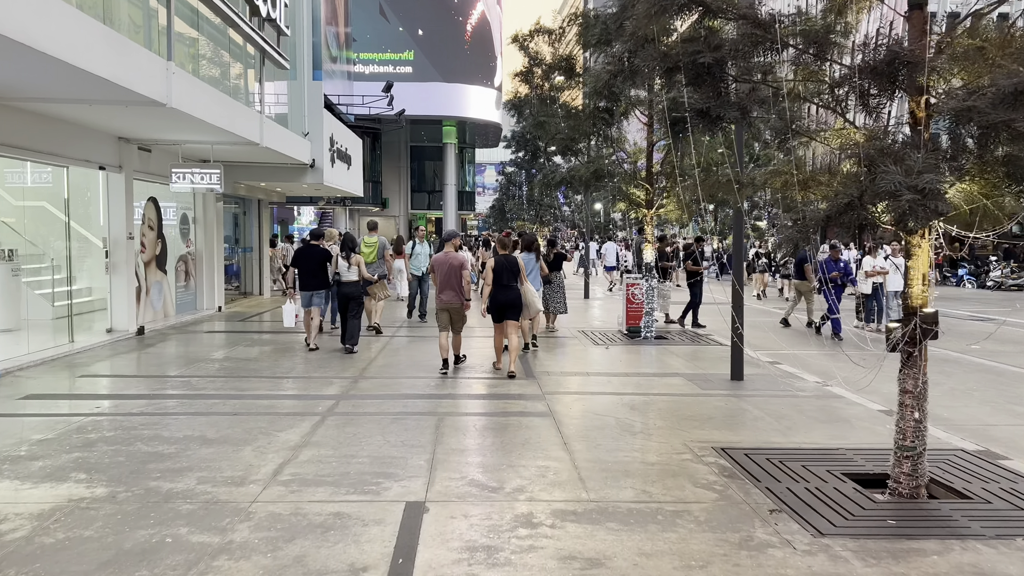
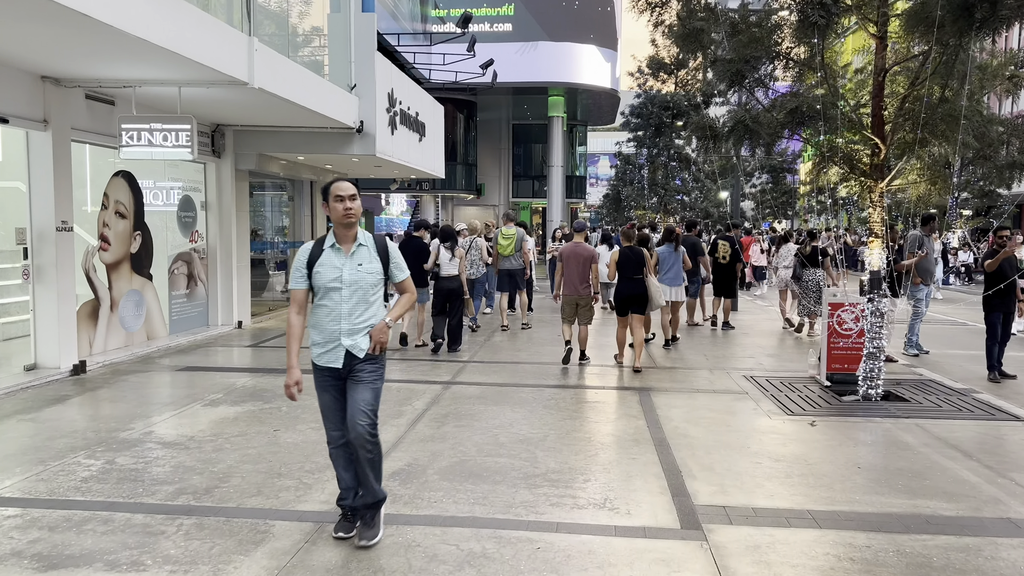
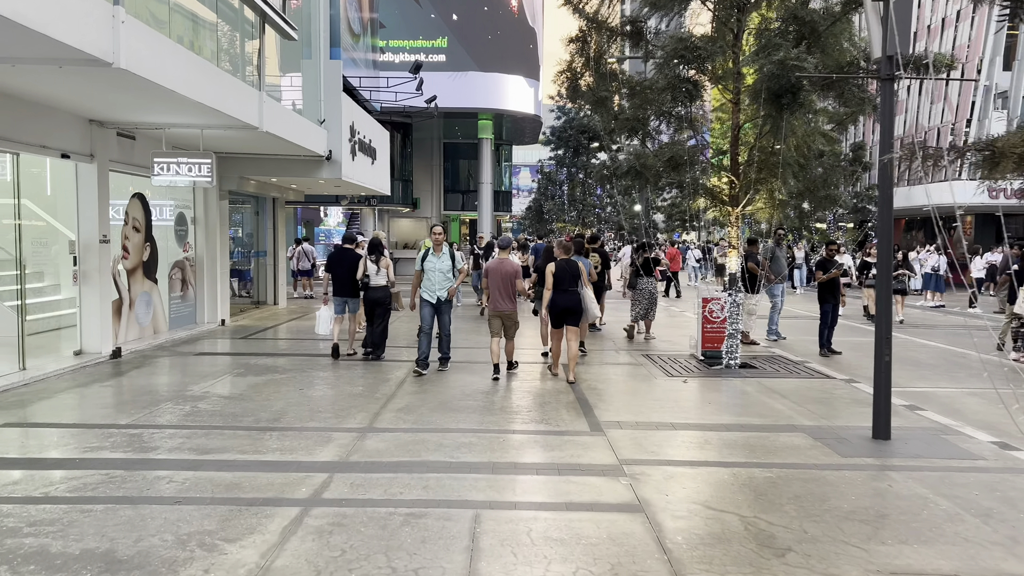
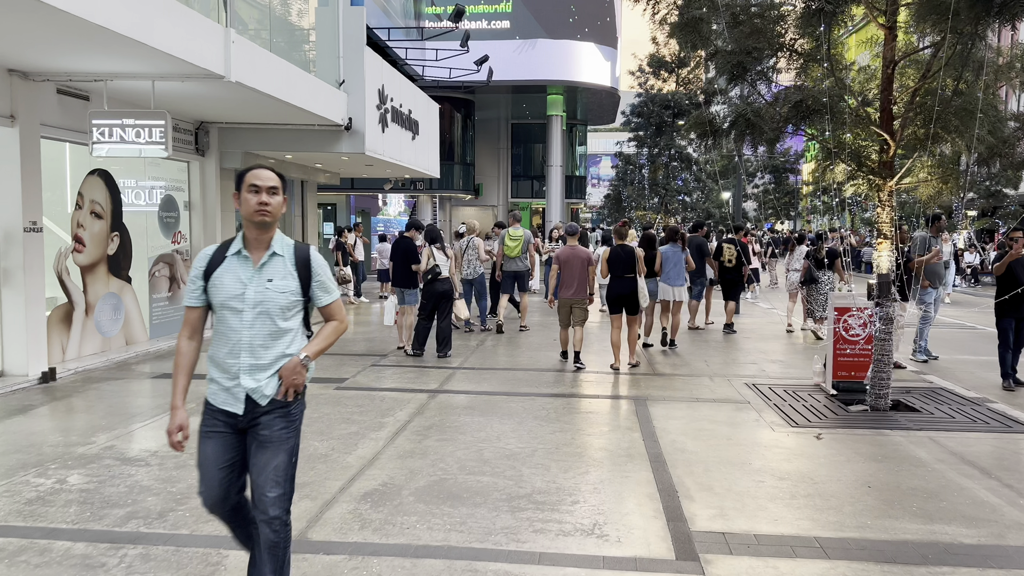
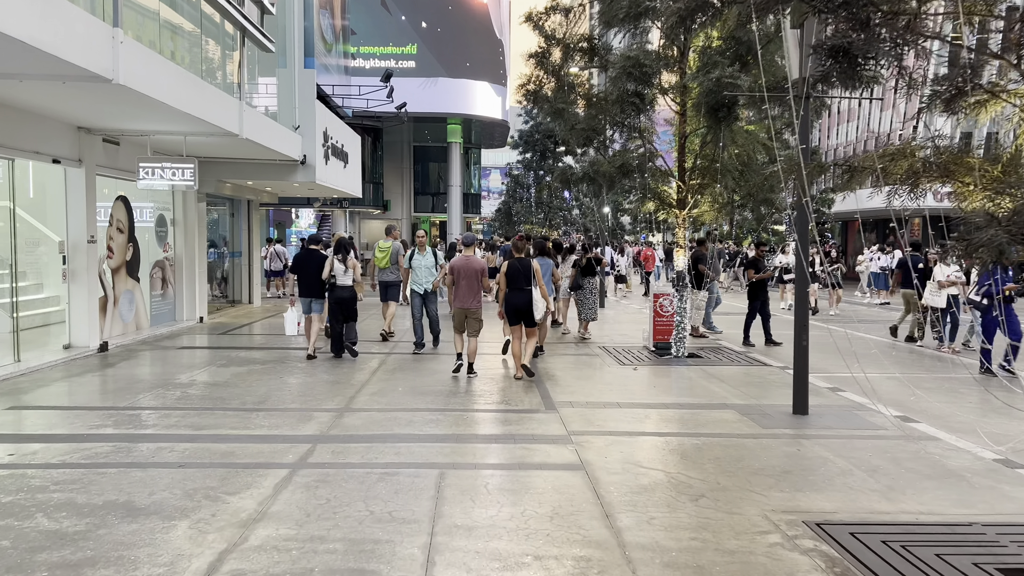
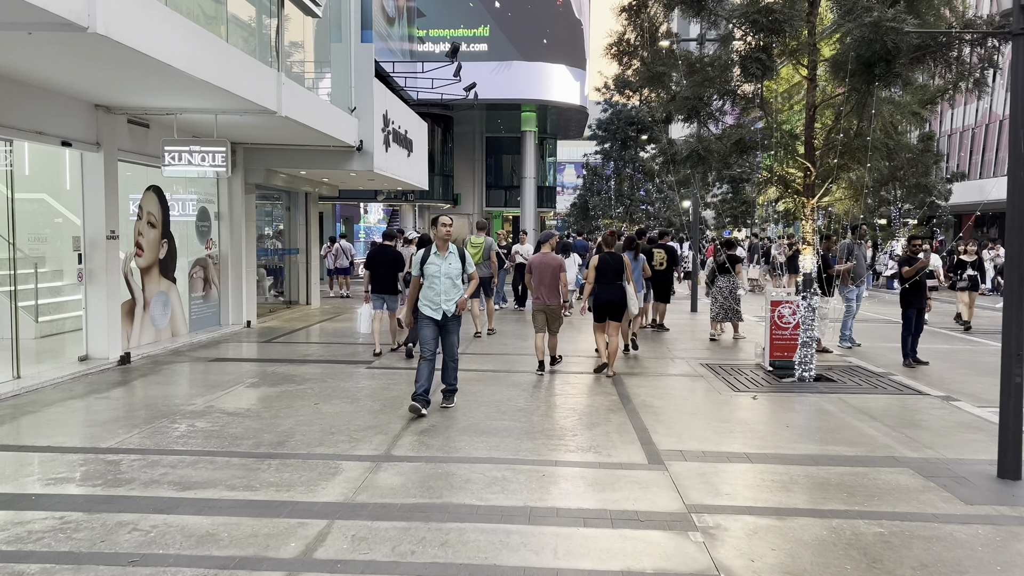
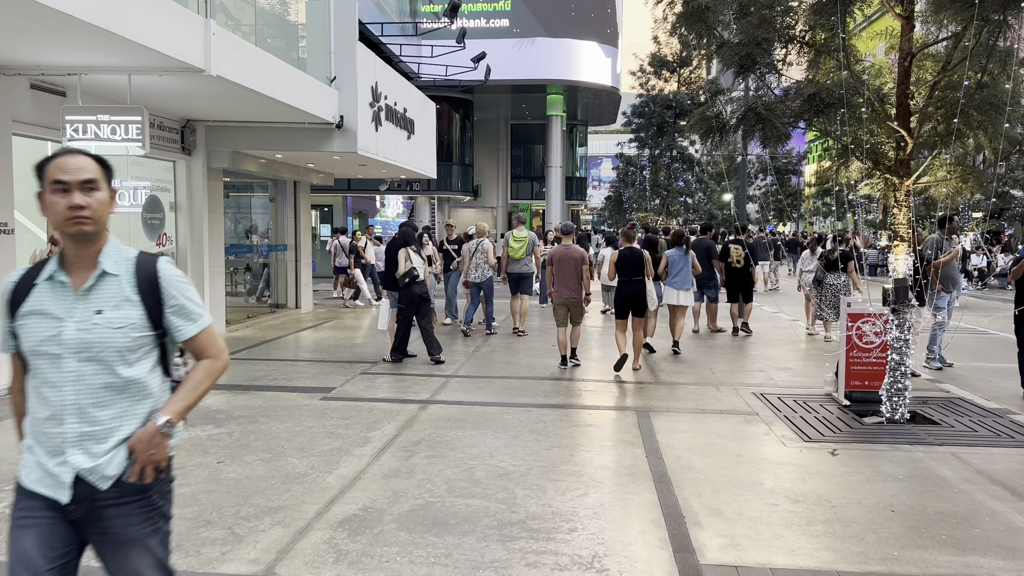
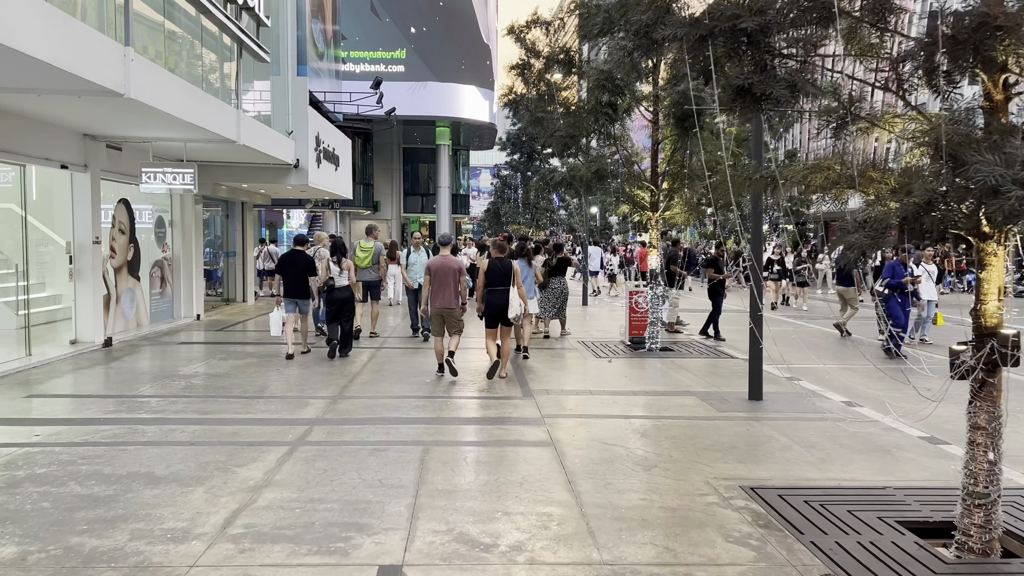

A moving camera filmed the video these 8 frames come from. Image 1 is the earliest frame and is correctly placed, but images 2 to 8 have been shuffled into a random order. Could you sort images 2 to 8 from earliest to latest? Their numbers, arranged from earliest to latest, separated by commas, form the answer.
8, 5, 3, 6, 2, 4, 7
